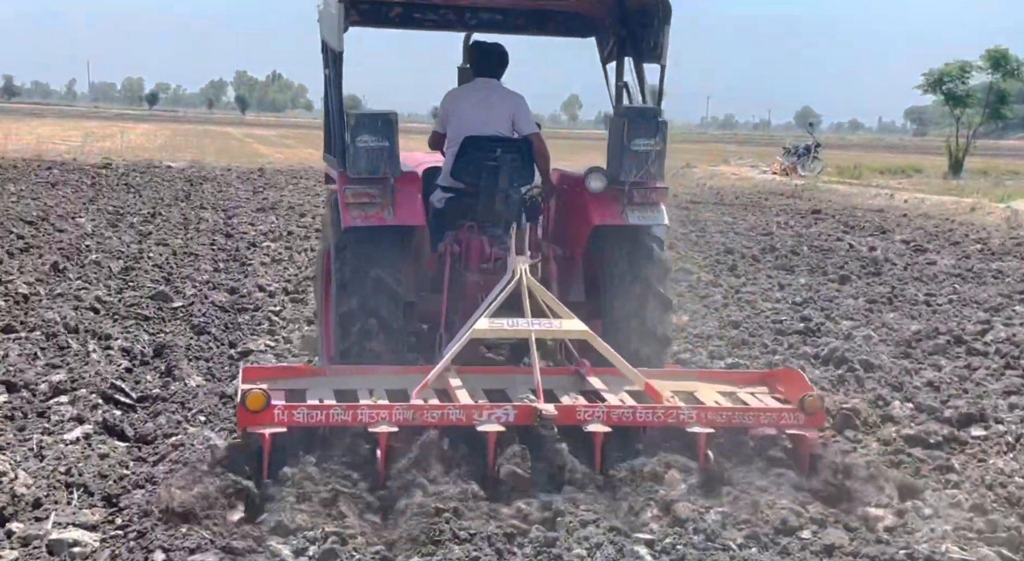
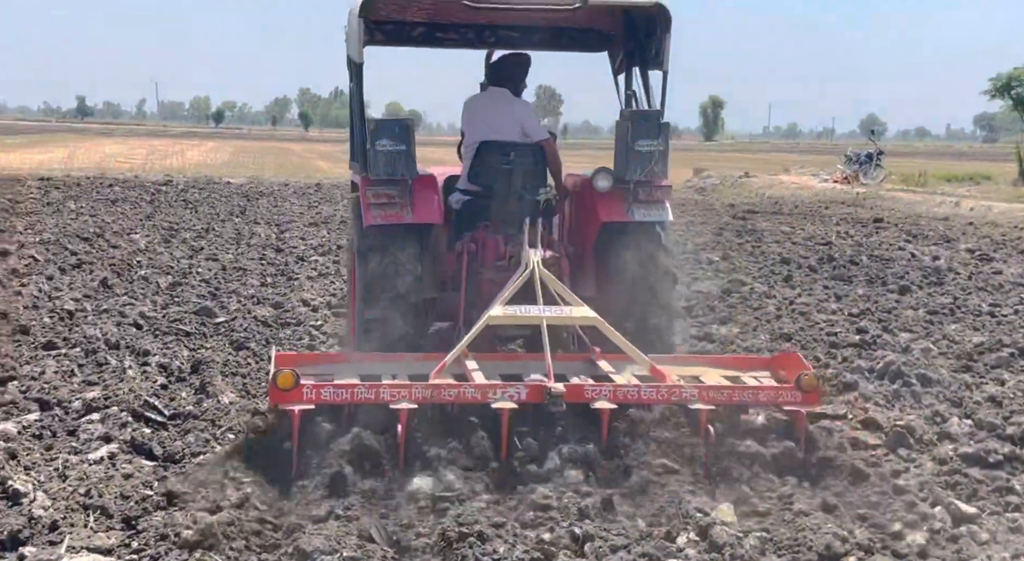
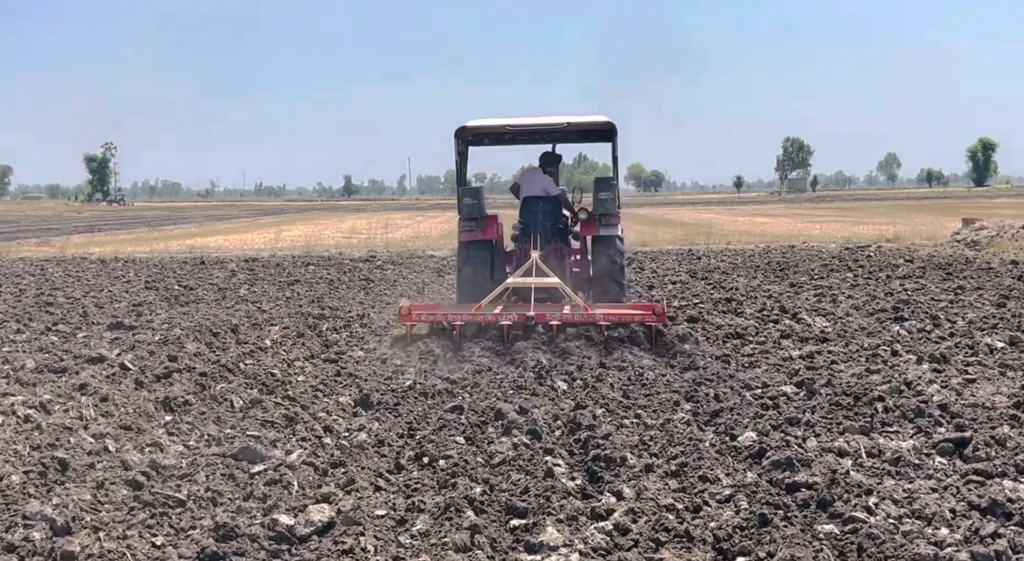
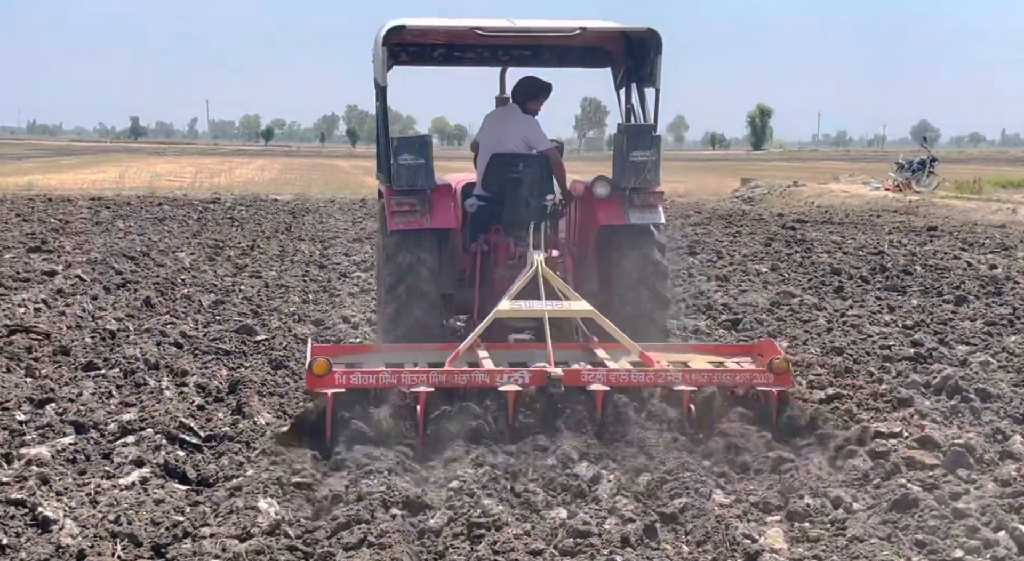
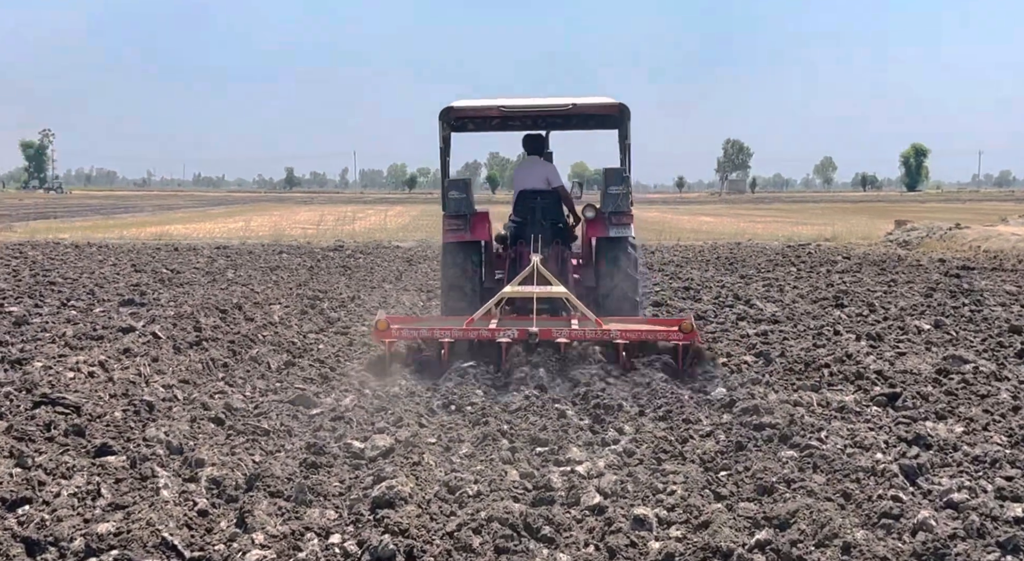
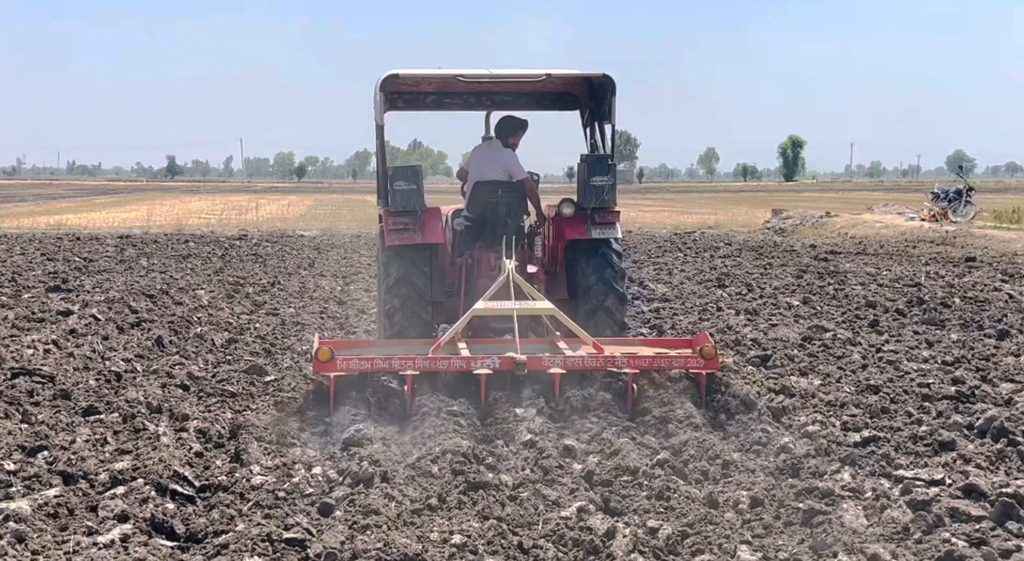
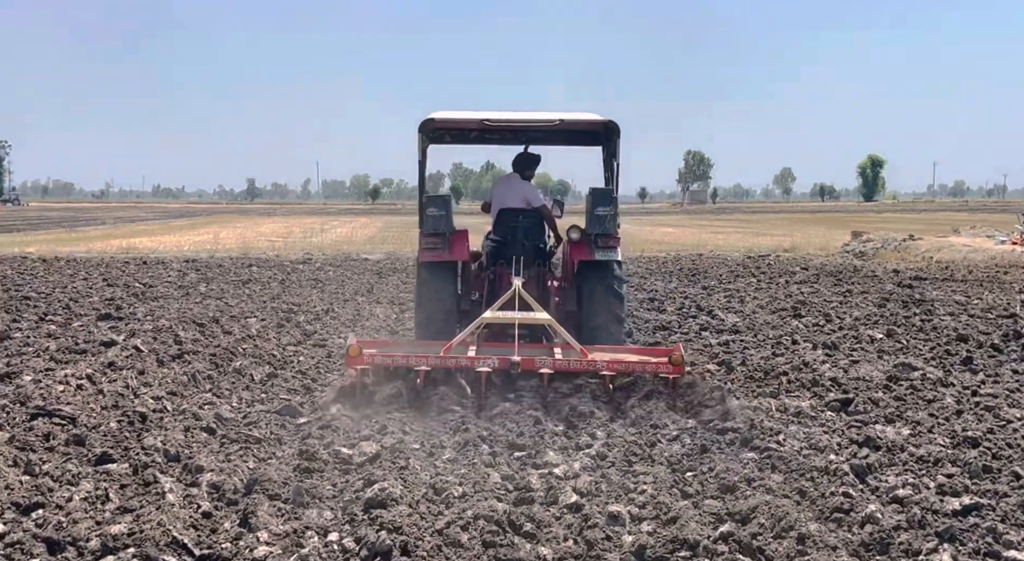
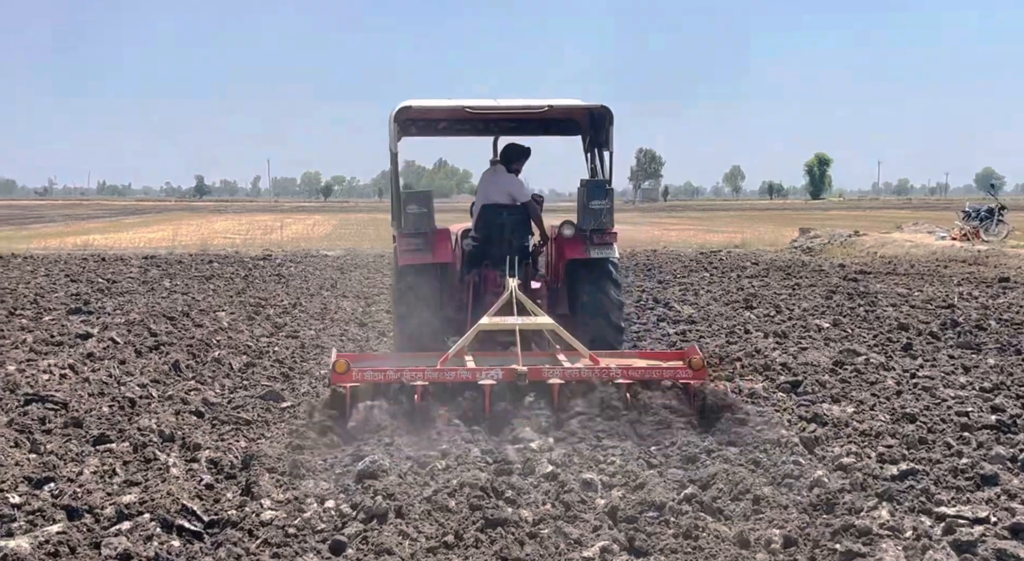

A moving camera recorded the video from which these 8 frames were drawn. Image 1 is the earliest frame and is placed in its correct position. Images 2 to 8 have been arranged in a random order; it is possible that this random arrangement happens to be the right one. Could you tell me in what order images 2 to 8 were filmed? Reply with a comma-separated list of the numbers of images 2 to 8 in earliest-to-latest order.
2, 4, 6, 8, 7, 5, 3
